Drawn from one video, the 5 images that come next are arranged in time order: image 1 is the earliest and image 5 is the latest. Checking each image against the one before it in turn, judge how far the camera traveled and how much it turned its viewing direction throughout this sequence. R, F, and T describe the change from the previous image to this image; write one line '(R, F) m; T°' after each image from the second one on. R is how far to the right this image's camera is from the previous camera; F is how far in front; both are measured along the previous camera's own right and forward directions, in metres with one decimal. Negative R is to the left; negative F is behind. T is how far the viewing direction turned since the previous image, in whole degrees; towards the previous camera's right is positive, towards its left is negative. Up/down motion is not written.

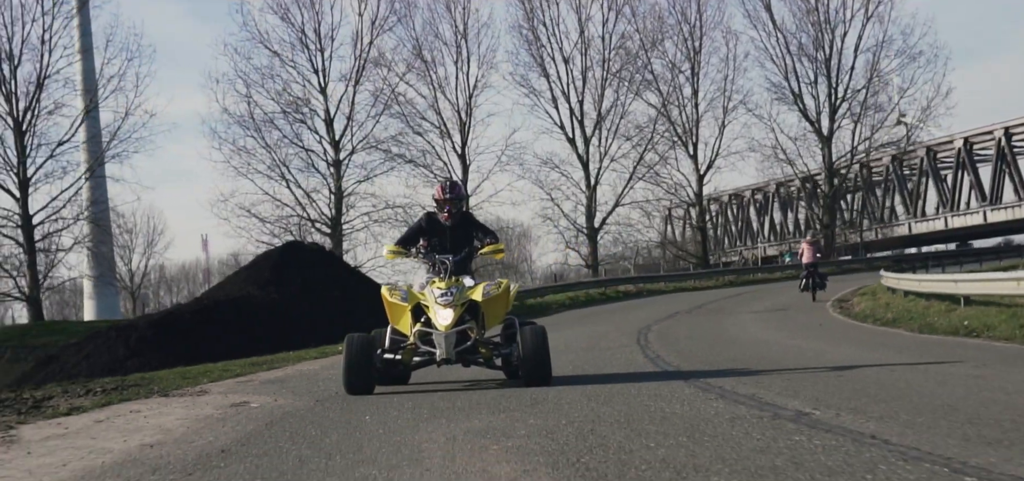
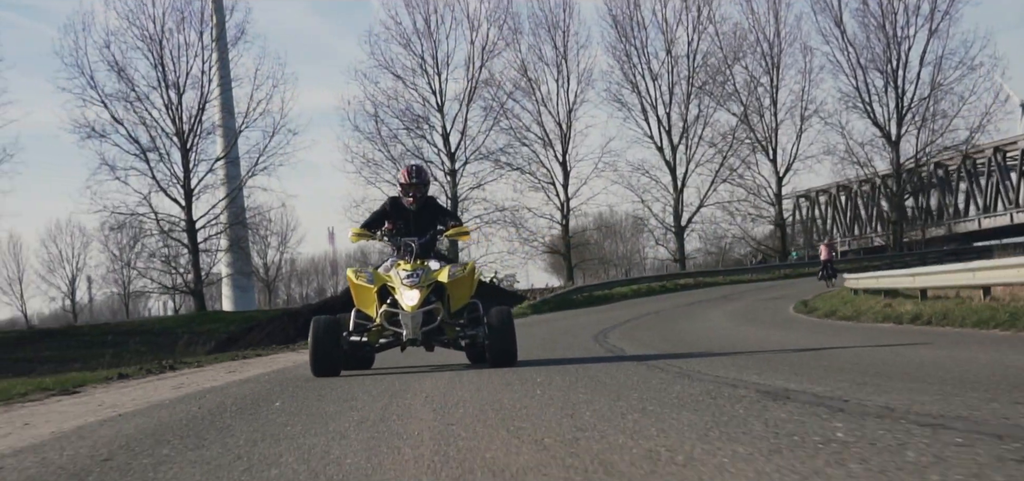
(+2.5, -5.6) m; -7°
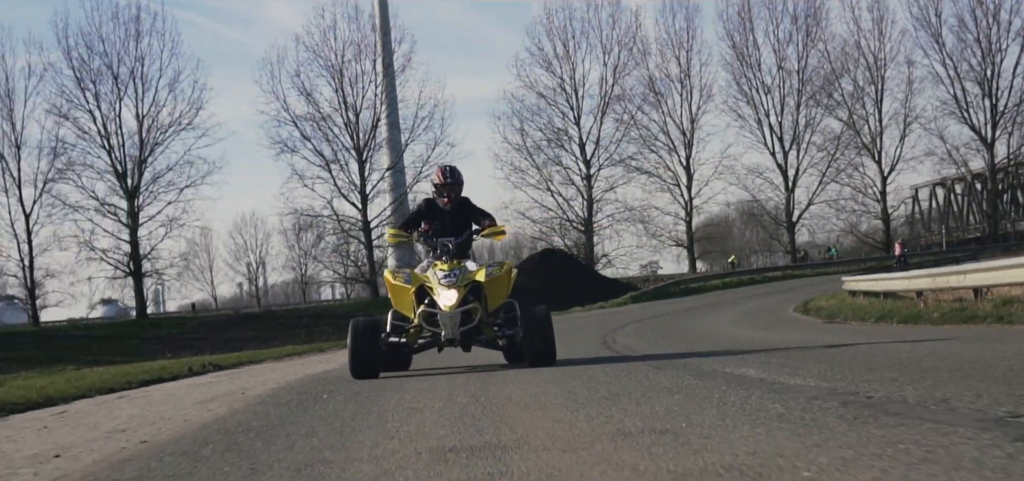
(+2.8, -7.1) m; -8°
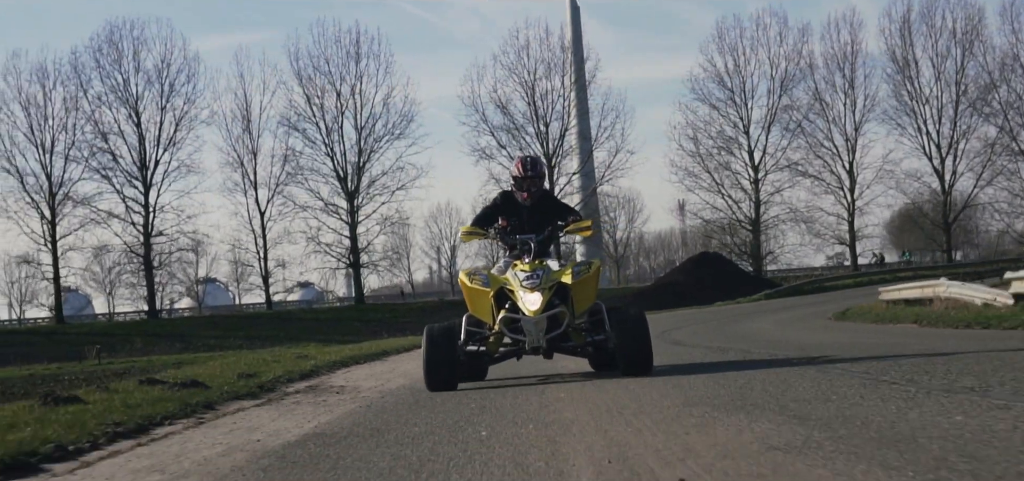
(+1.0, -6.0) m; -8°
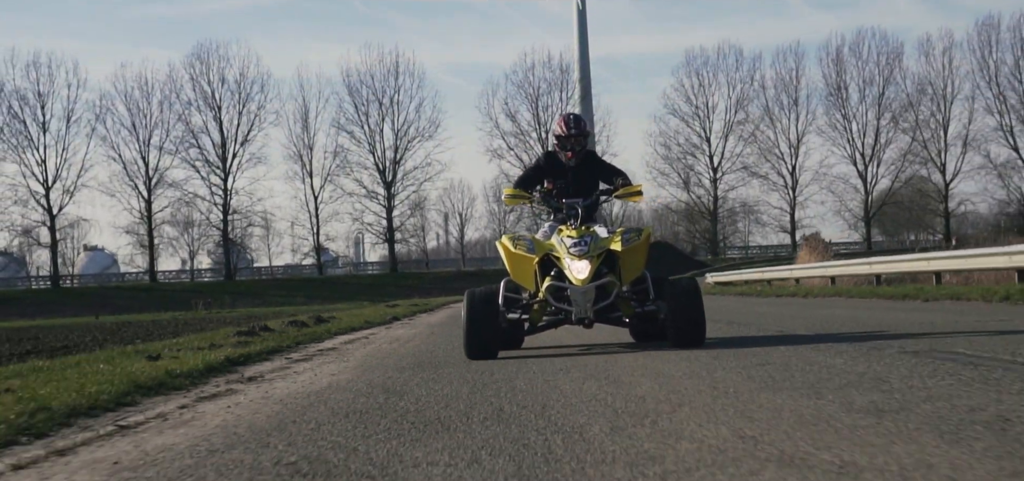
(0.0, -14.1) m; 0°
